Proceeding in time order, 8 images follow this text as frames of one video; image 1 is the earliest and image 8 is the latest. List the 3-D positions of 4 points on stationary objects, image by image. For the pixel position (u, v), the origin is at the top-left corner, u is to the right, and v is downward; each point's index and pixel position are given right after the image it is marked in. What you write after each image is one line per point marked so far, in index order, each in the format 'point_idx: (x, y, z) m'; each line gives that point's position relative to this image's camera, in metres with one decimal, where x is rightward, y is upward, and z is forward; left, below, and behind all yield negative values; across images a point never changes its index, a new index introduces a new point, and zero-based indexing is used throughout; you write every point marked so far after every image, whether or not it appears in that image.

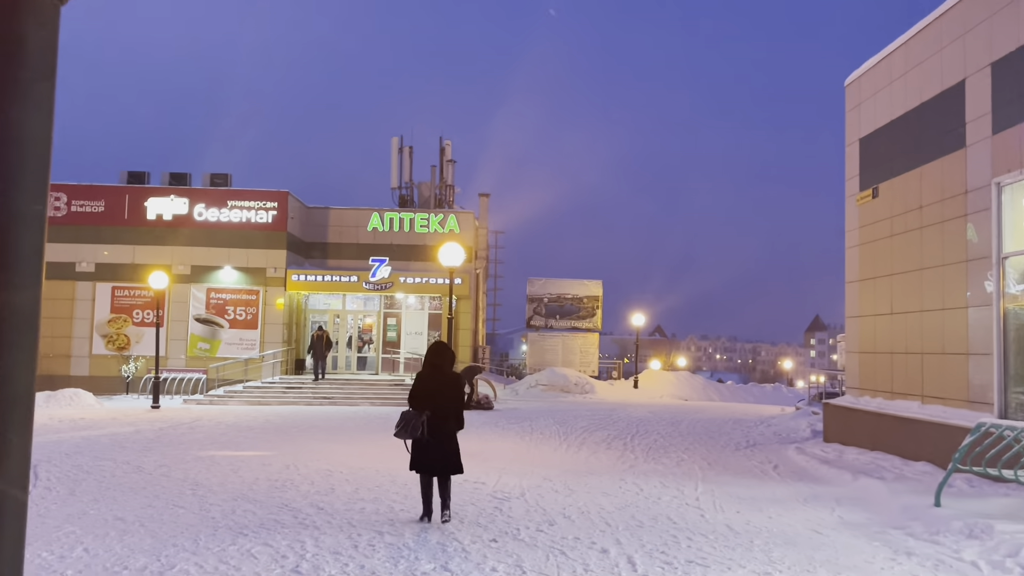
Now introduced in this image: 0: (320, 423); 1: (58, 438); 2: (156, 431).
0: (-4.1, -2.9, +17.7) m
1: (-8.1, -2.7, +14.7) m
2: (-6.9, -2.8, +16.0) m
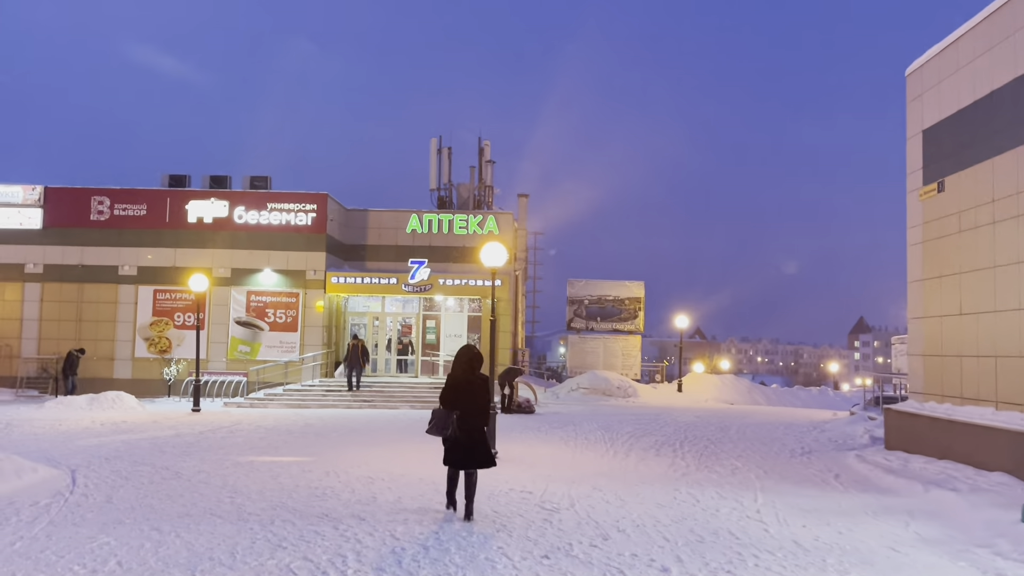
0: (-3.2, -3.0, +17.4) m
1: (-7.3, -2.7, +14.5) m
2: (-6.1, -2.8, +15.8) m
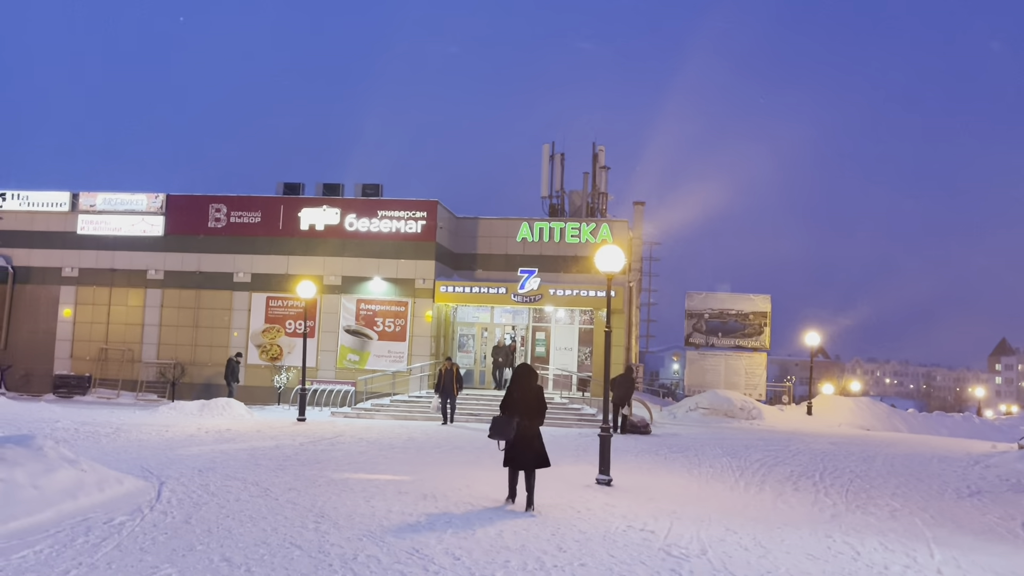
0: (-1.0, -3.1, +16.4) m
1: (-5.4, -2.8, +14.1) m
2: (-4.0, -2.9, +15.2) m
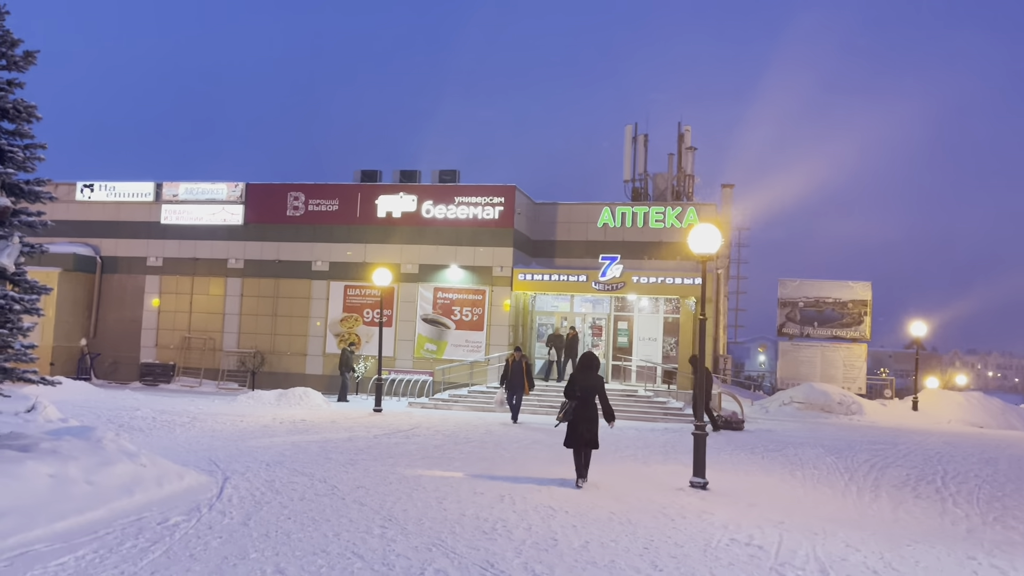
0: (+0.6, -2.8, +15.5) m
1: (-4.0, -2.6, +13.6) m
2: (-2.5, -2.7, +14.6) m
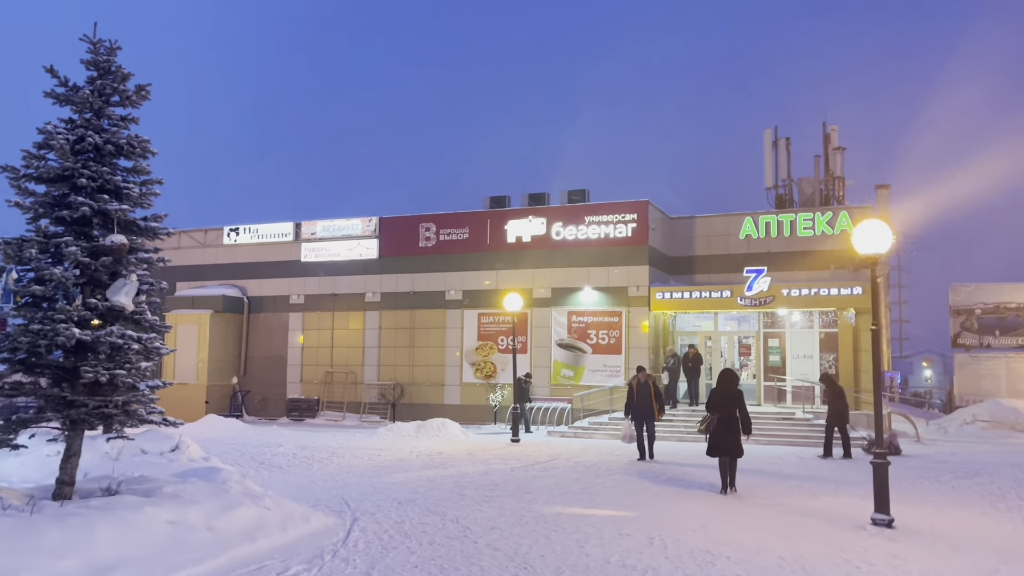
0: (+3.1, -3.1, +14.2) m
1: (-1.7, -3.0, +13.1) m
2: (-0.1, -3.1, +13.8) m
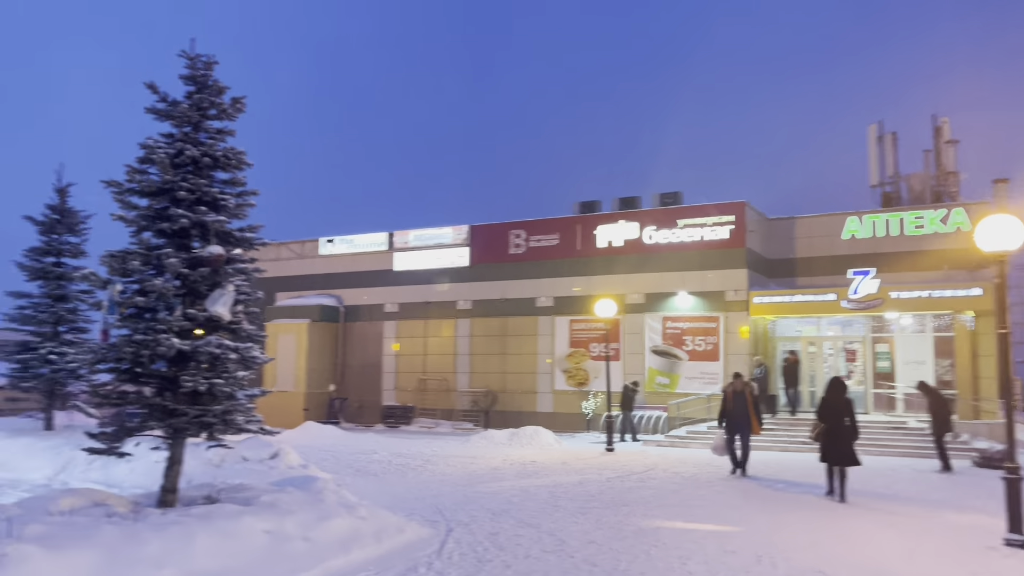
0: (+4.7, -3.2, +13.5) m
1: (-0.2, -3.2, +13.0) m
2: (+1.5, -3.2, +13.5) m
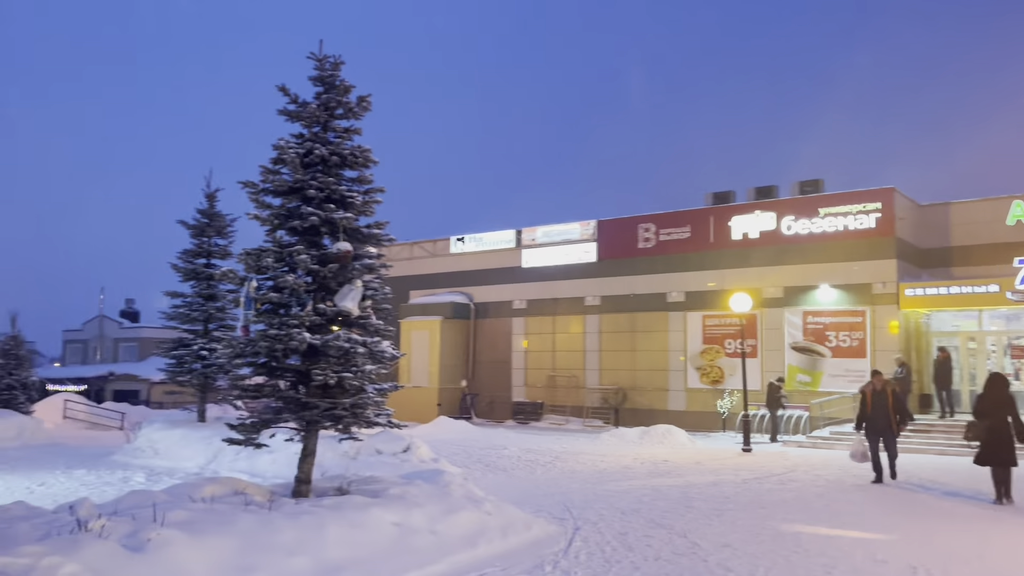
0: (+6.8, -3.0, +12.4) m
1: (+1.8, -3.1, +12.6) m
2: (+3.5, -3.1, +12.9) m
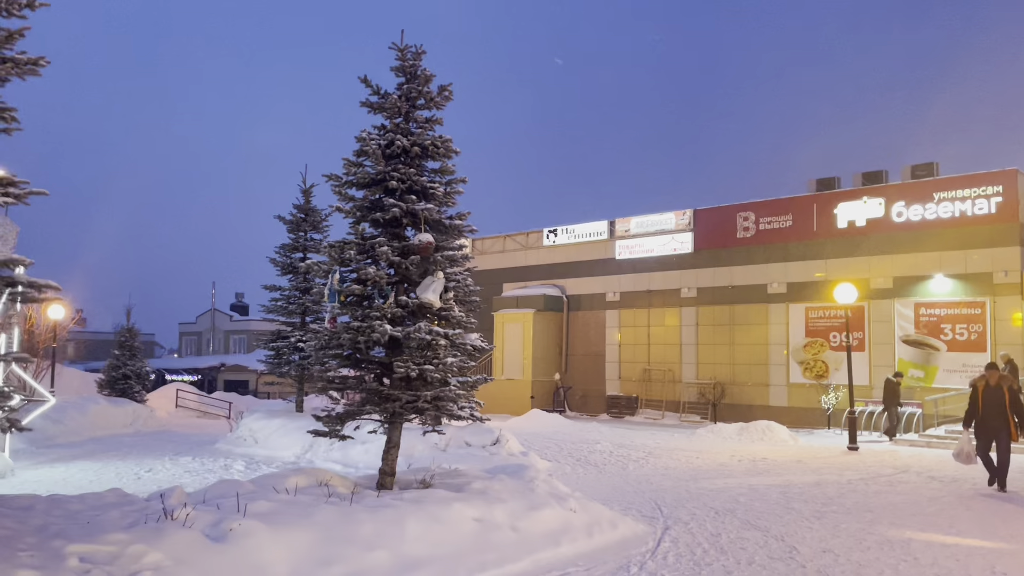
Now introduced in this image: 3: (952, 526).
0: (+8.0, -2.9, +11.3) m
1: (+3.1, -2.9, +12.2) m
2: (+4.9, -2.9, +12.2) m
3: (+4.9, -2.7, +9.2) m
